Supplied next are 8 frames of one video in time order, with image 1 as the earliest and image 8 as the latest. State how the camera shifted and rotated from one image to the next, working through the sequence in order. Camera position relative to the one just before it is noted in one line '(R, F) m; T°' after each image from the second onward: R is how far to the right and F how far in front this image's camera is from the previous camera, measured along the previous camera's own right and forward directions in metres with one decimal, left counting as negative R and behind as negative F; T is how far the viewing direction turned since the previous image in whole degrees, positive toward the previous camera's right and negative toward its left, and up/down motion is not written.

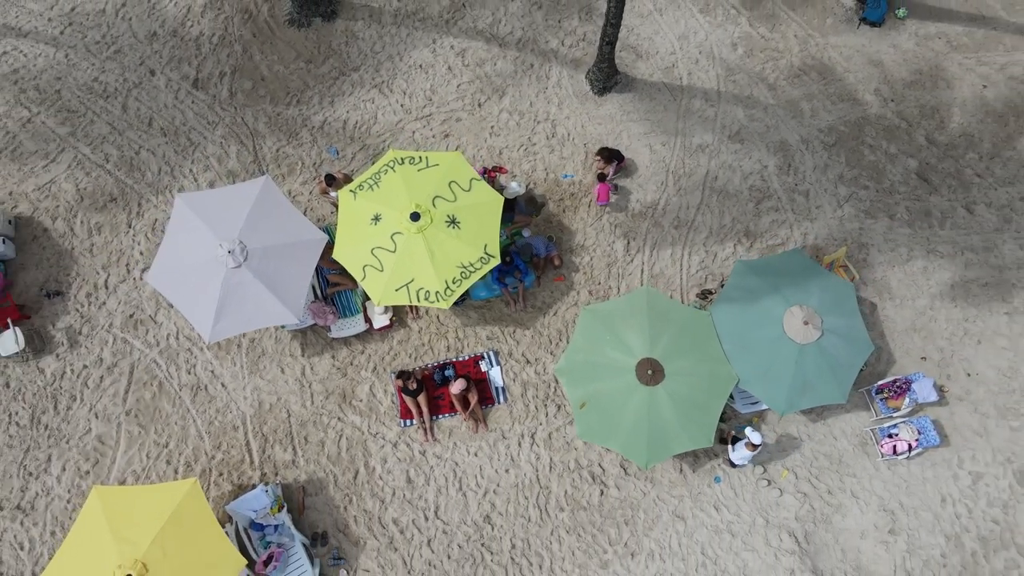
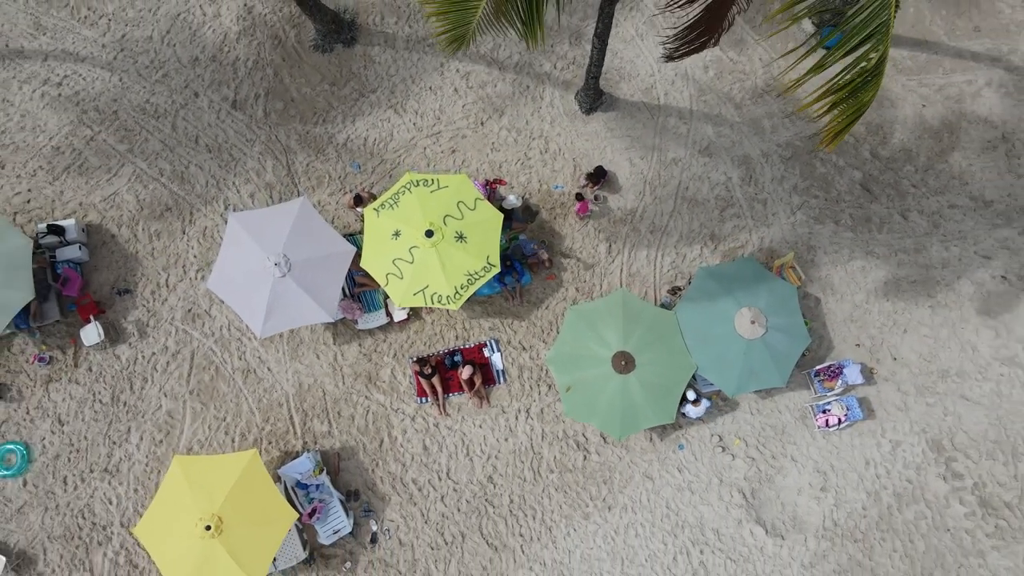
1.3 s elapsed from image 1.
(0.0, -0.8) m; 0°
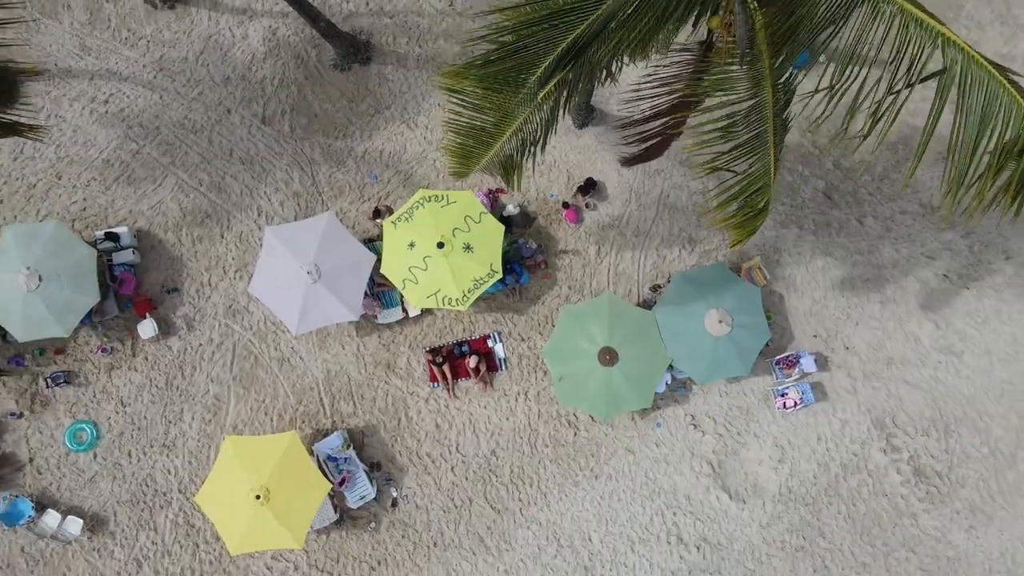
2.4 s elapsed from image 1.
(0.0, -0.7) m; 0°
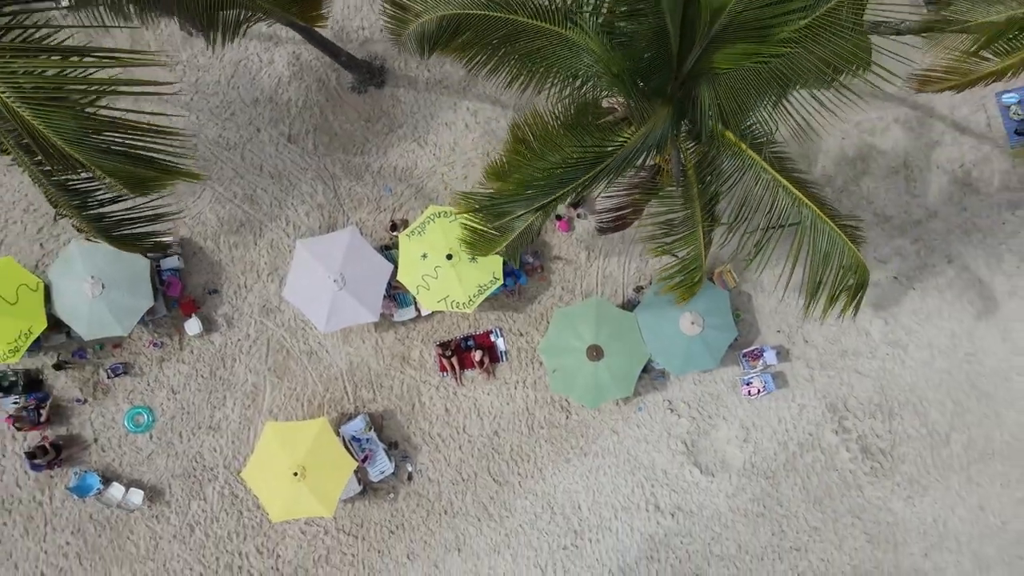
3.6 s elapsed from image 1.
(0.0, -0.8) m; 0°
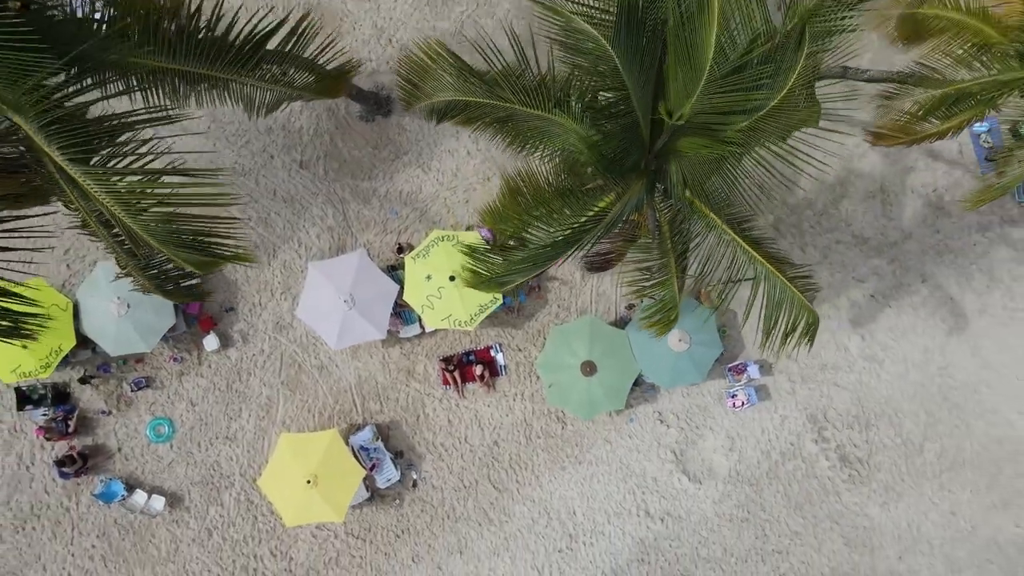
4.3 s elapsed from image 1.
(0.0, -0.4) m; 0°
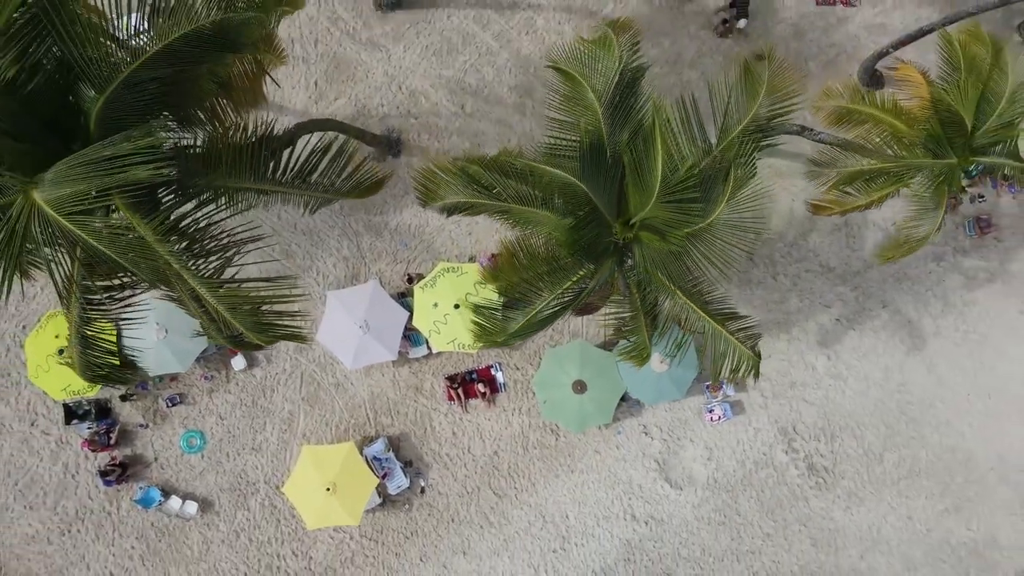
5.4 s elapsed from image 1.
(0.0, -0.8) m; 0°
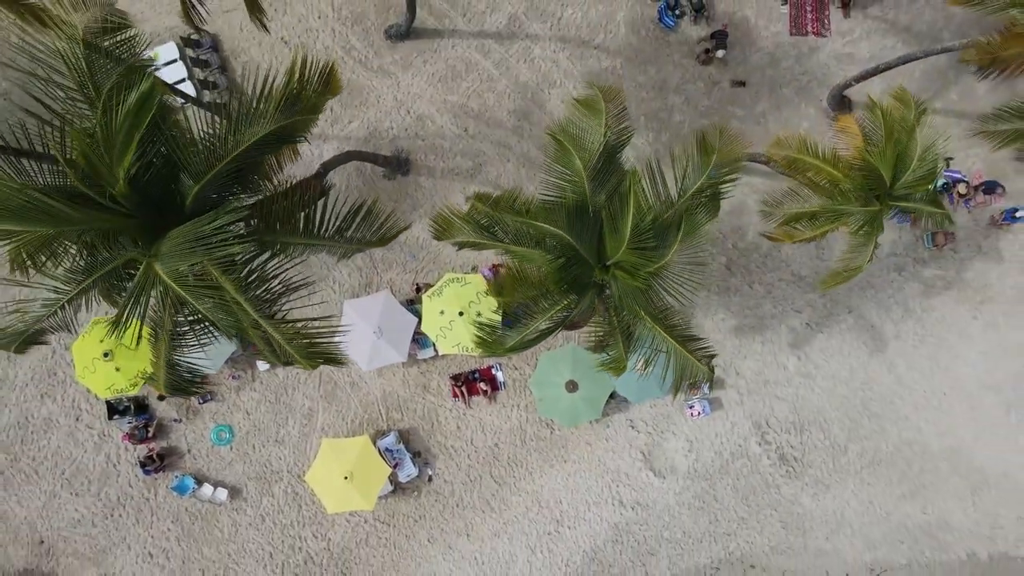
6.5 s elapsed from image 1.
(0.0, -0.8) m; 0°
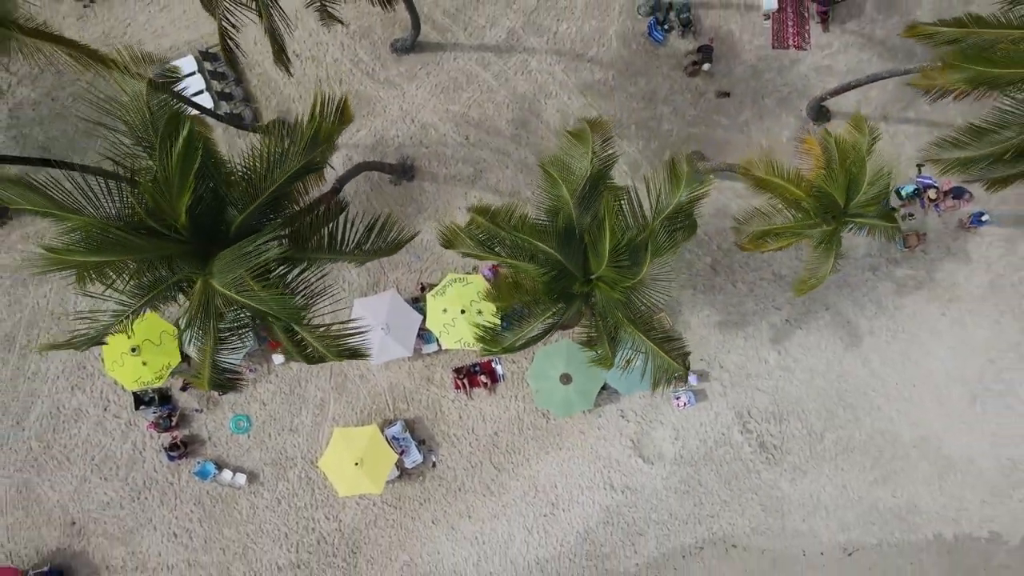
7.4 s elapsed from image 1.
(0.0, -0.6) m; 0°
